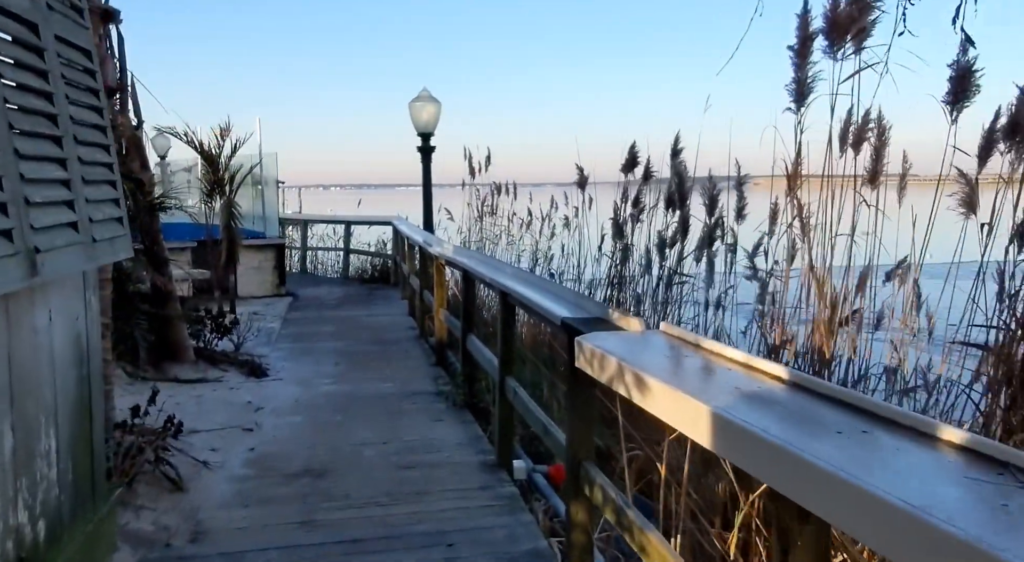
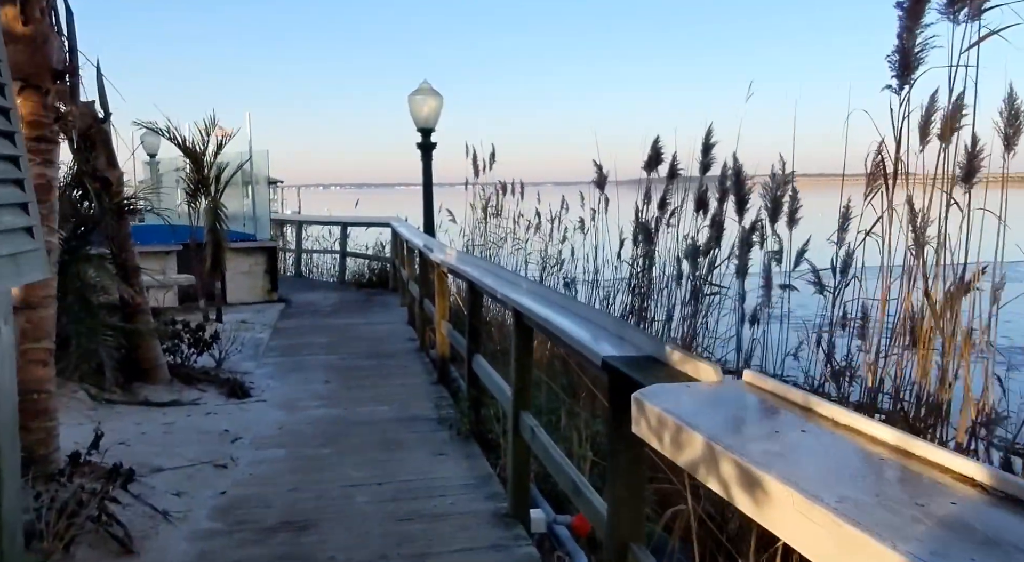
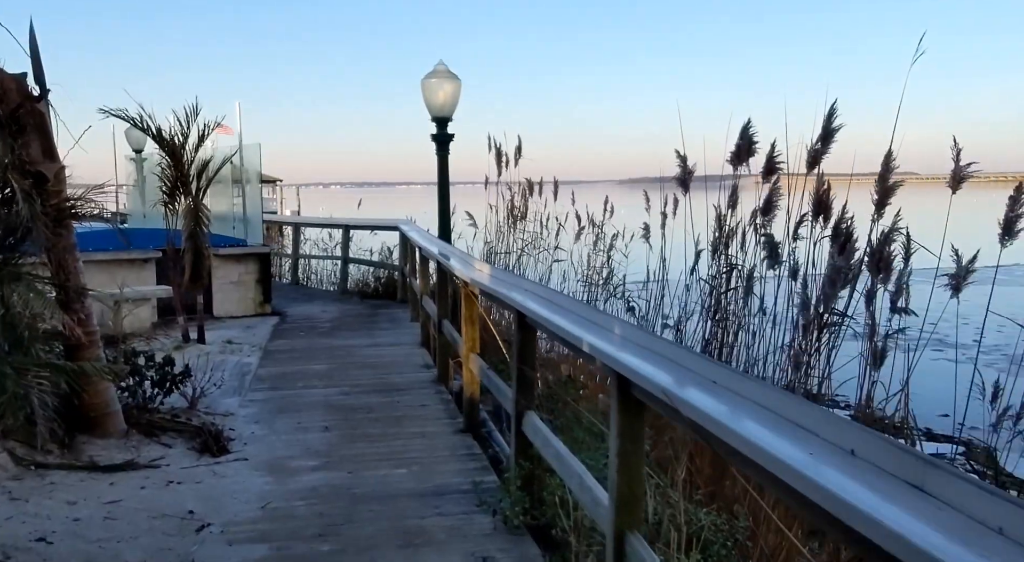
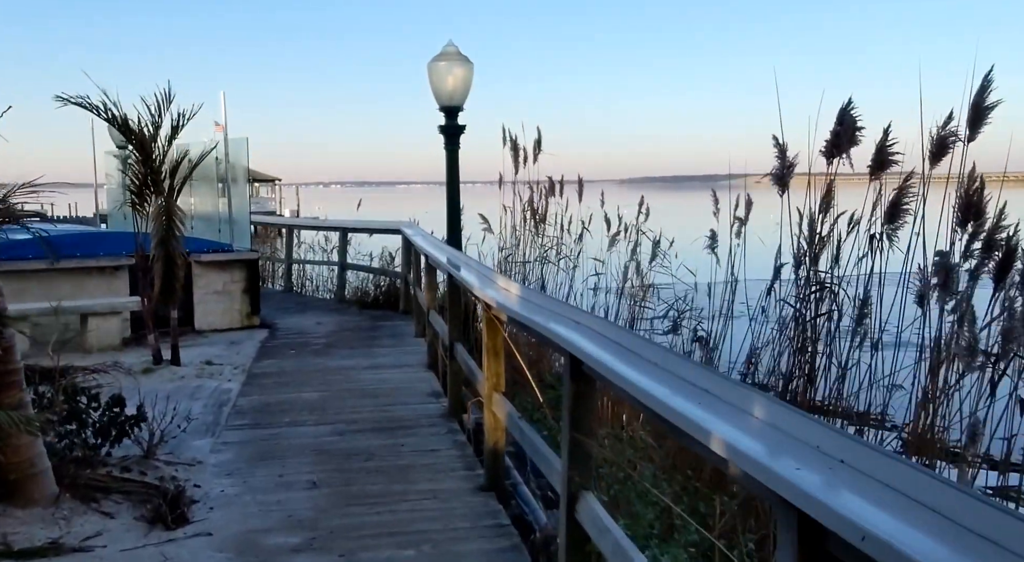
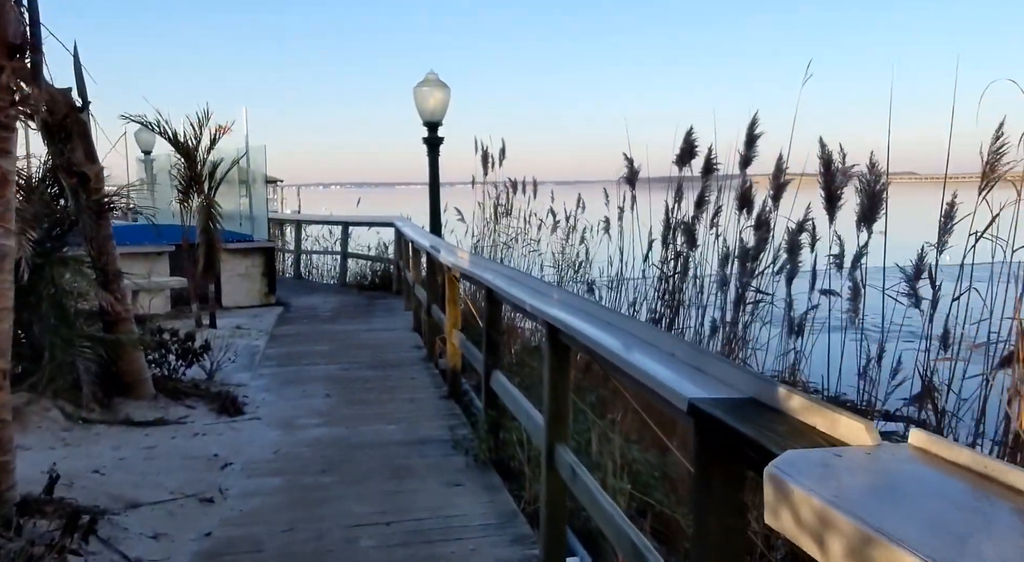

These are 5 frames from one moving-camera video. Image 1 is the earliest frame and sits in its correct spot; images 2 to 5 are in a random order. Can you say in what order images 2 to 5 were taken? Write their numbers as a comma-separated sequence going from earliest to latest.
2, 5, 3, 4
